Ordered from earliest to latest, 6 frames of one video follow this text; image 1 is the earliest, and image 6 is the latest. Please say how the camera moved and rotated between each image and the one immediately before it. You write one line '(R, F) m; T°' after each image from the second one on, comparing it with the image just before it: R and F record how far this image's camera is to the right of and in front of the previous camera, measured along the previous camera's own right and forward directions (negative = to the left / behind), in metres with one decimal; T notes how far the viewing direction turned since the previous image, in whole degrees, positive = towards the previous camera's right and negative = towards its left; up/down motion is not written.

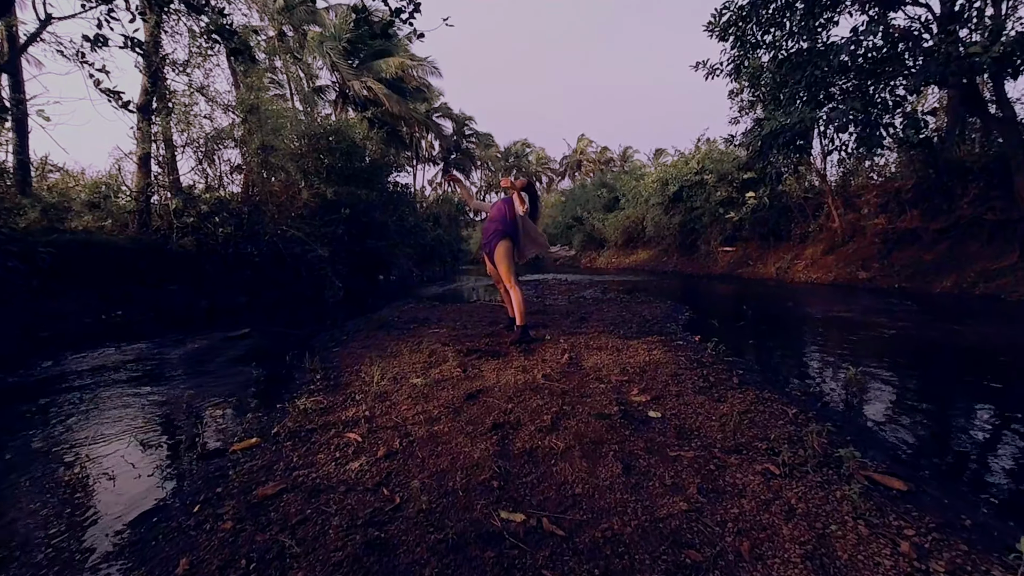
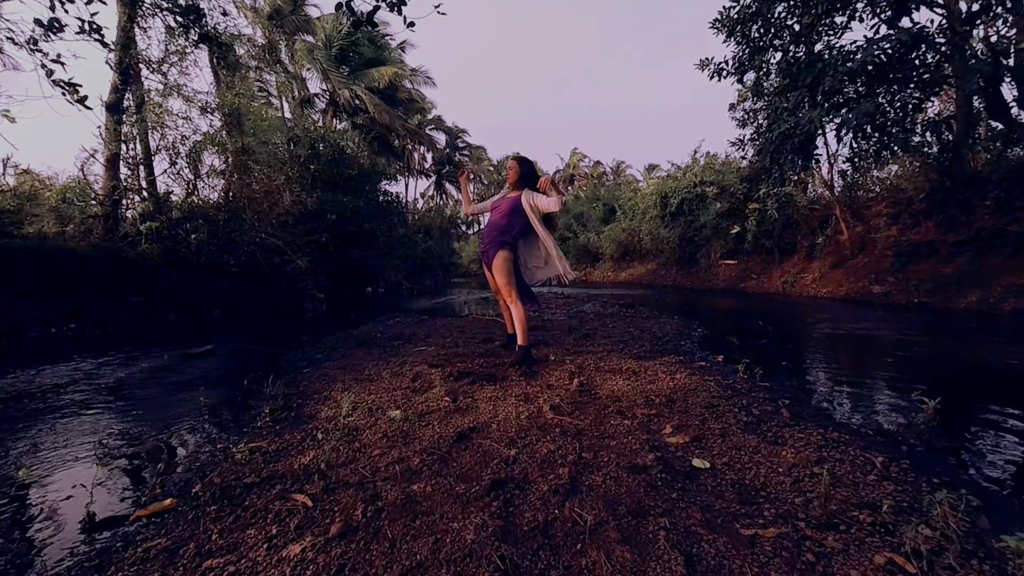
(-0.1, +0.7) m; +1°
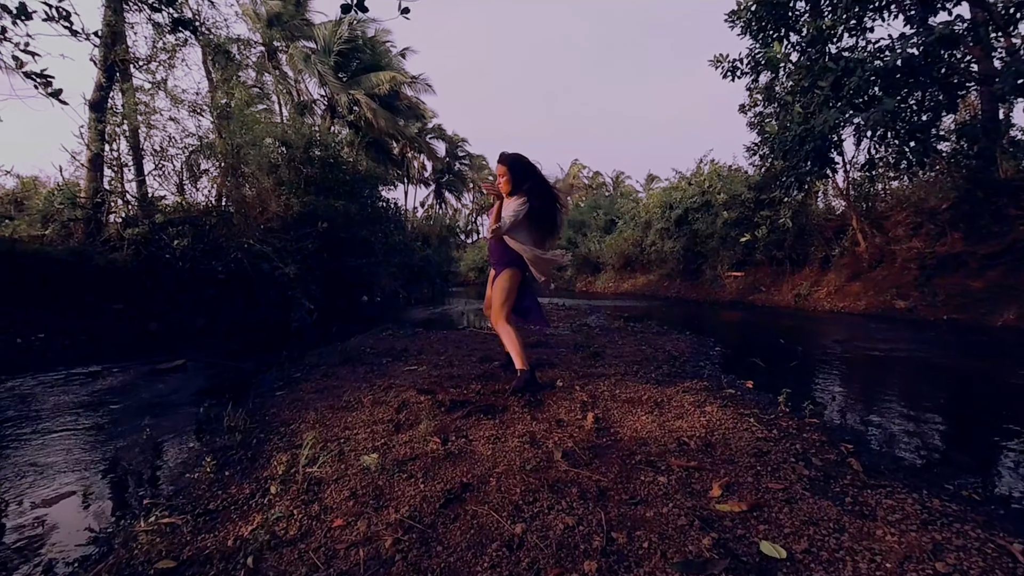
(0.0, +0.6) m; 0°
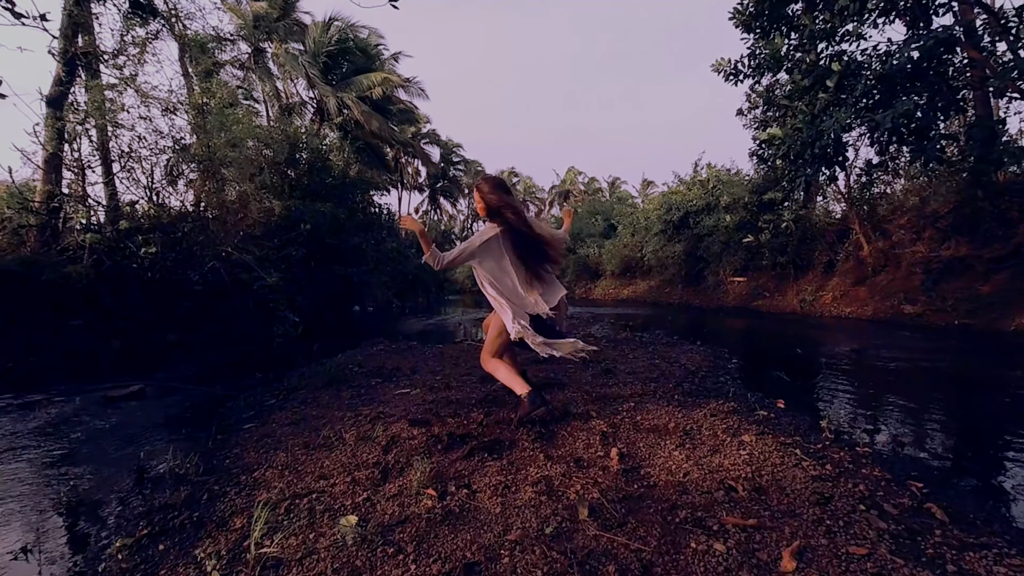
(-0.1, +0.5) m; +1°
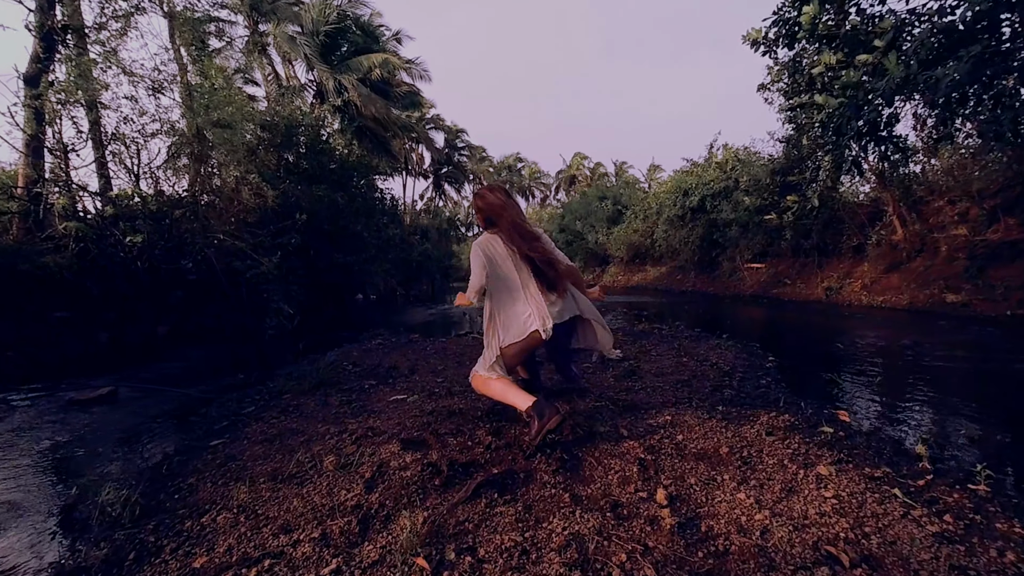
(-0.1, +0.7) m; -1°
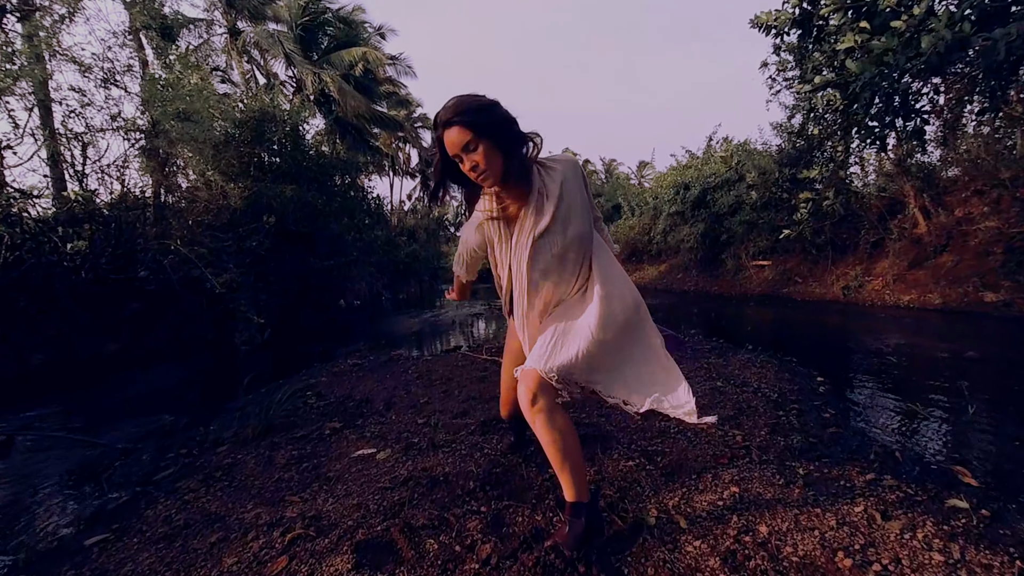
(-0.1, +0.9) m; +1°
